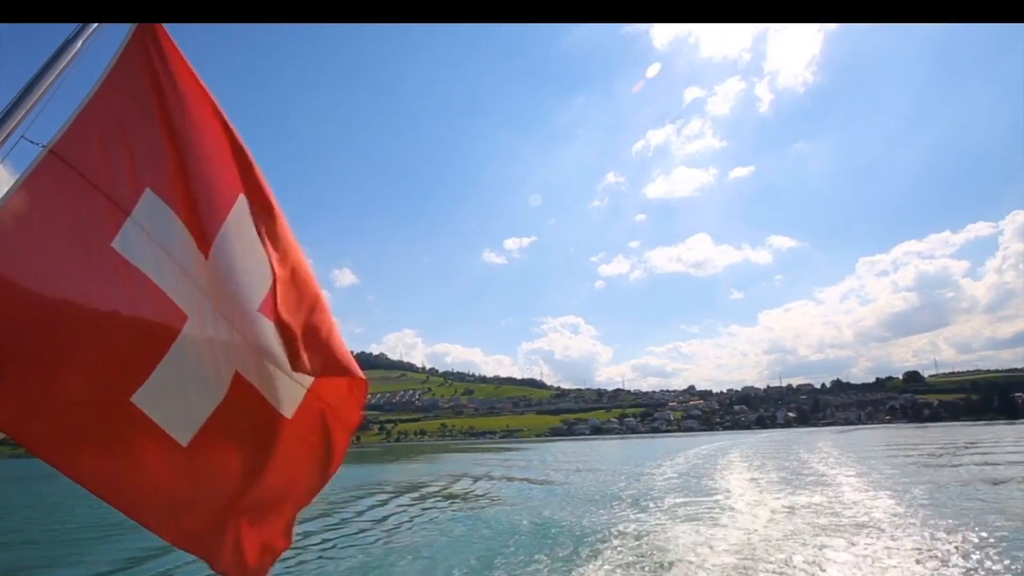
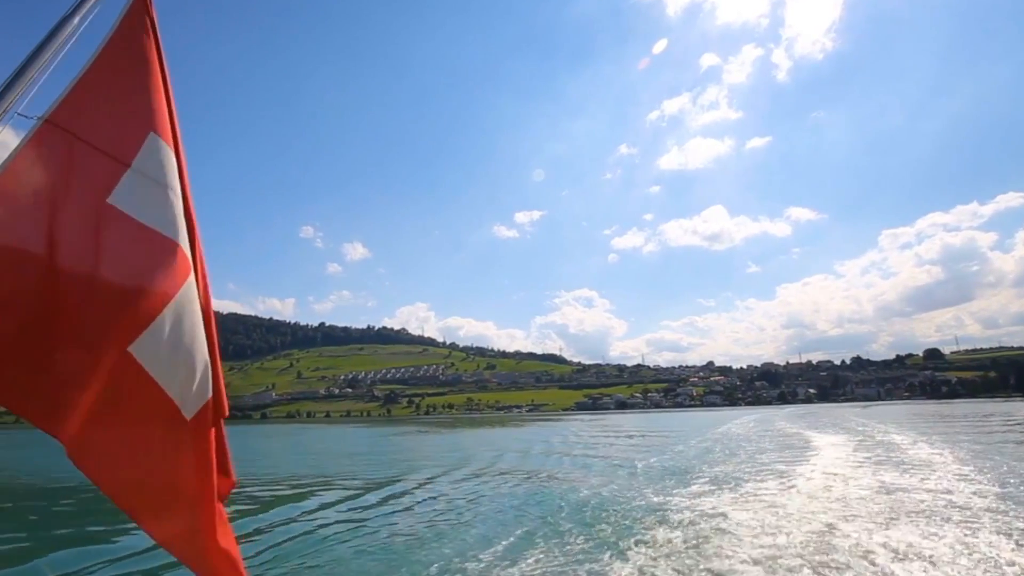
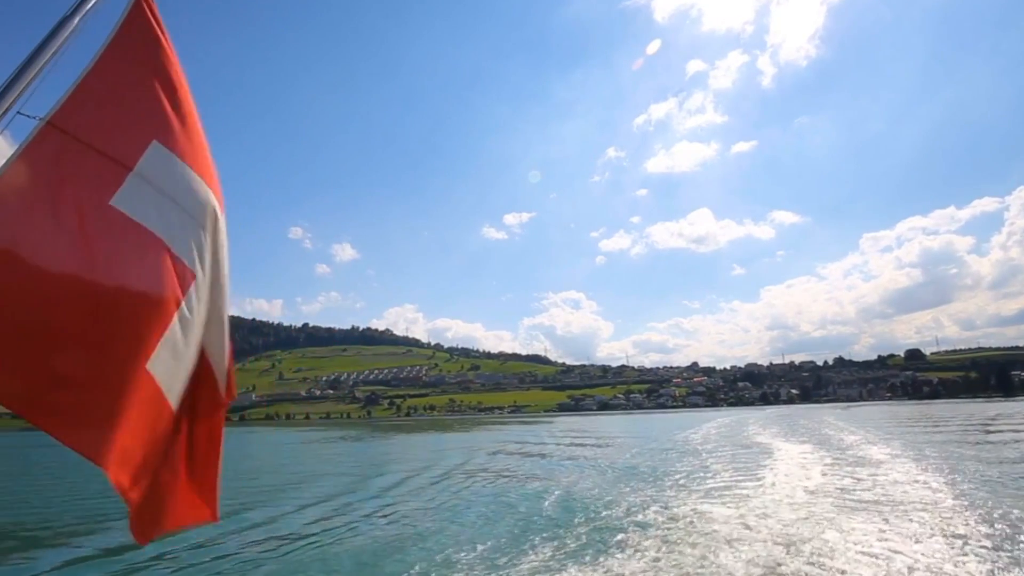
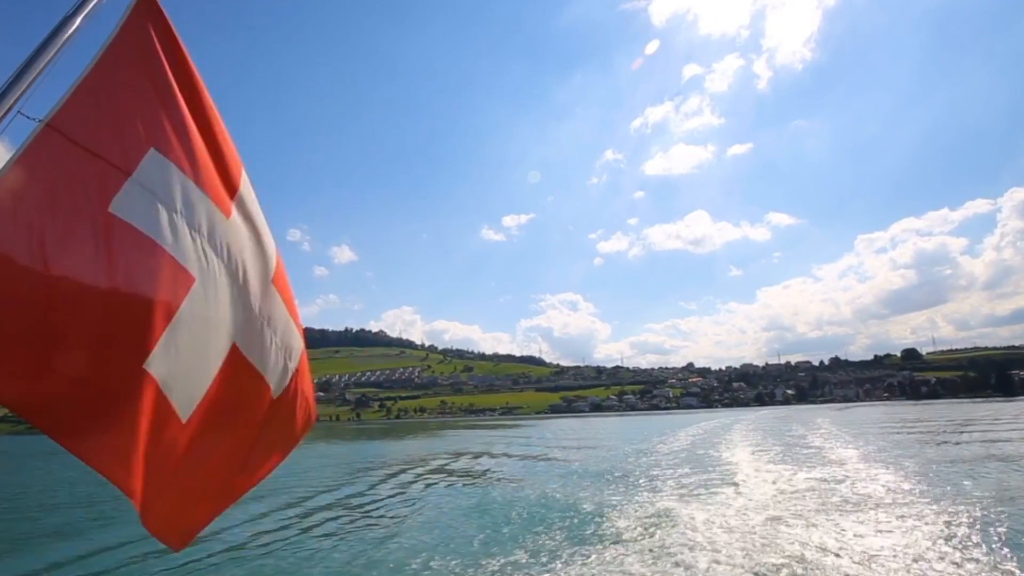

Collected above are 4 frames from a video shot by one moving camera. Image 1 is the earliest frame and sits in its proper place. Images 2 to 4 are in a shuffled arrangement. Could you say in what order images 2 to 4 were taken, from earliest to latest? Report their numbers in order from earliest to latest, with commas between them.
4, 3, 2
